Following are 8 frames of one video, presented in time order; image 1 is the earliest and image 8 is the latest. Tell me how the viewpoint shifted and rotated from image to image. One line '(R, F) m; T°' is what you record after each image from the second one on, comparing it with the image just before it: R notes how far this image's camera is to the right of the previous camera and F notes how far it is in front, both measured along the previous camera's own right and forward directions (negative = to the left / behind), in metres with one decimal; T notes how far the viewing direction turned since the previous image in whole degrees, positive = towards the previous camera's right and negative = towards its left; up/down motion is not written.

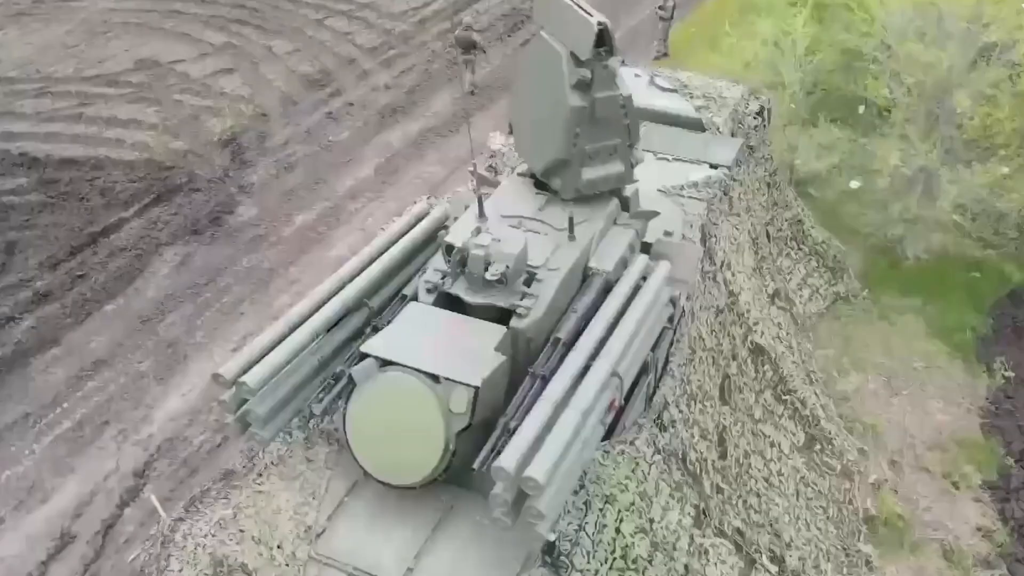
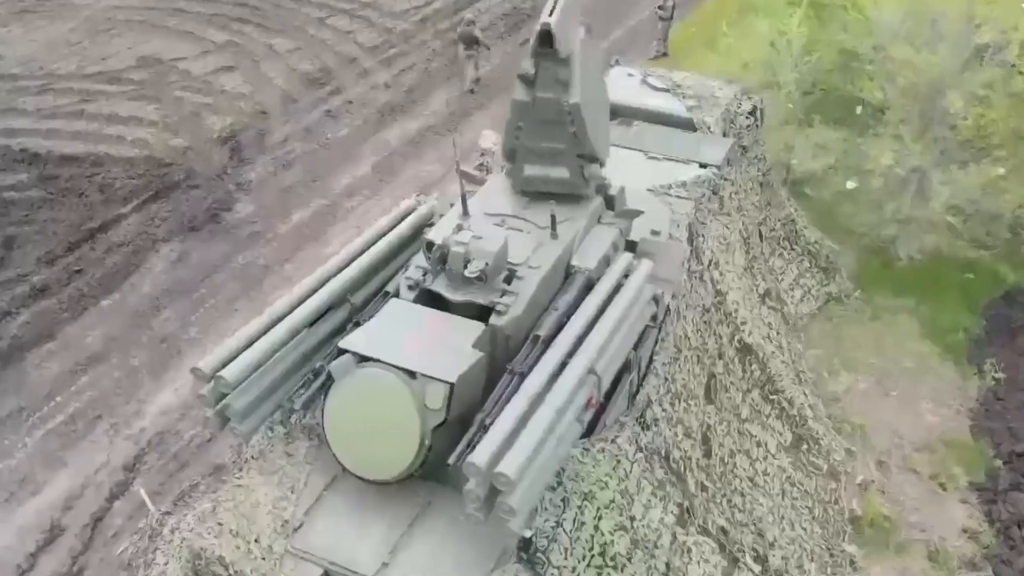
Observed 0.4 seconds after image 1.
(+0.2, 0.0) m; -1°
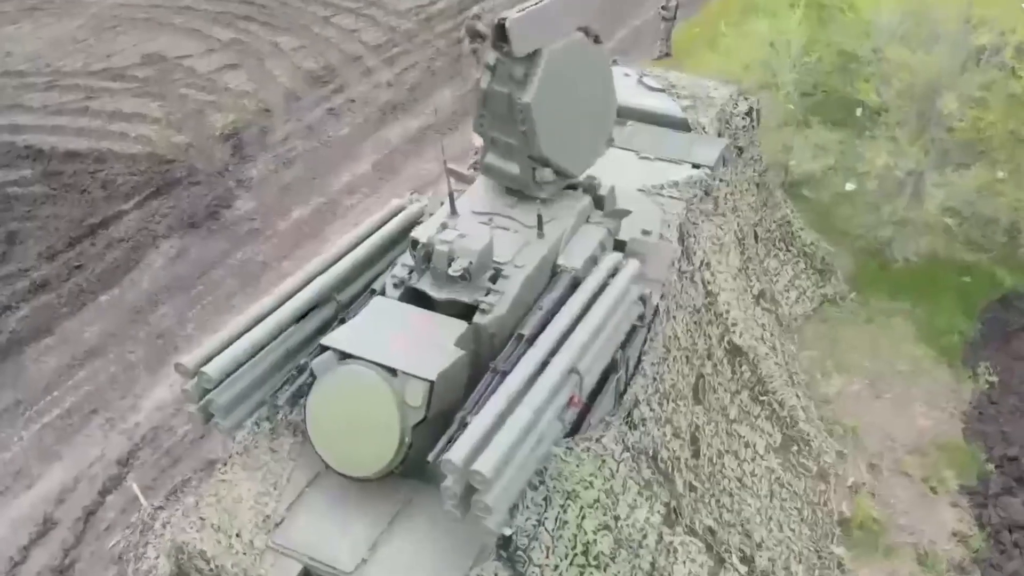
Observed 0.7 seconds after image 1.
(+0.2, 0.0) m; -1°
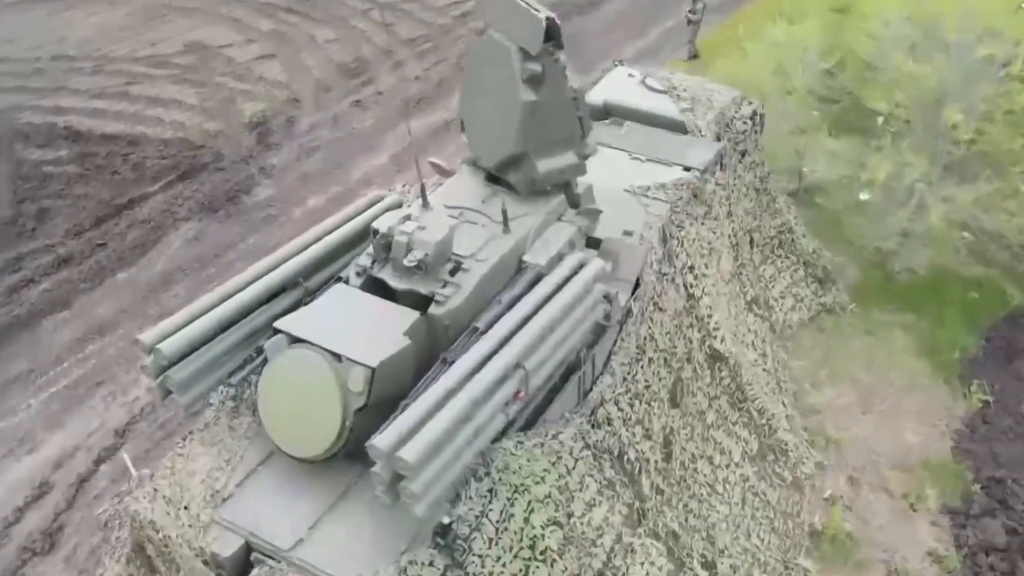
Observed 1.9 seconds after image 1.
(+0.6, 0.0) m; -4°
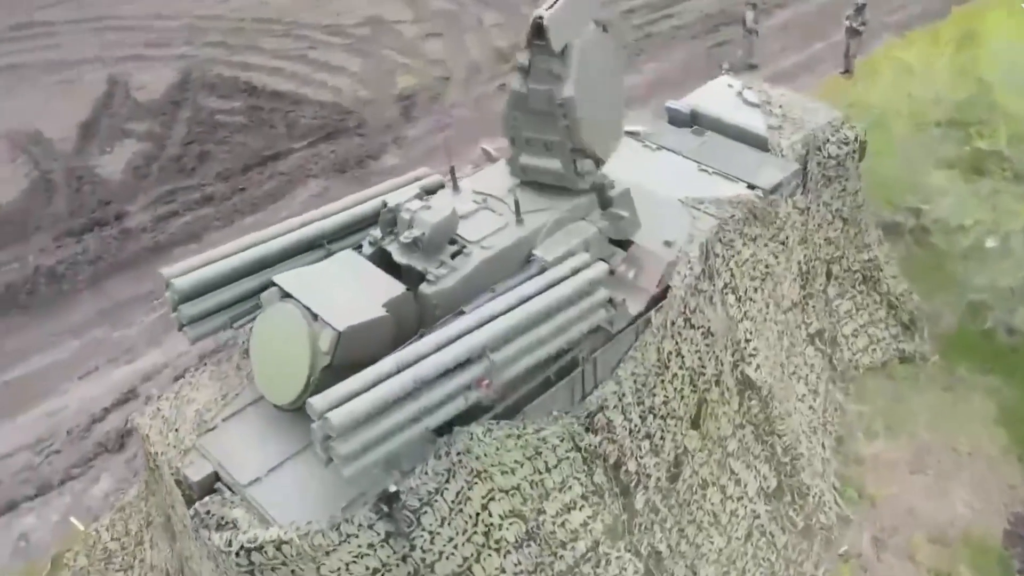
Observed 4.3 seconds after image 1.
(+1.3, +0.1) m; -13°
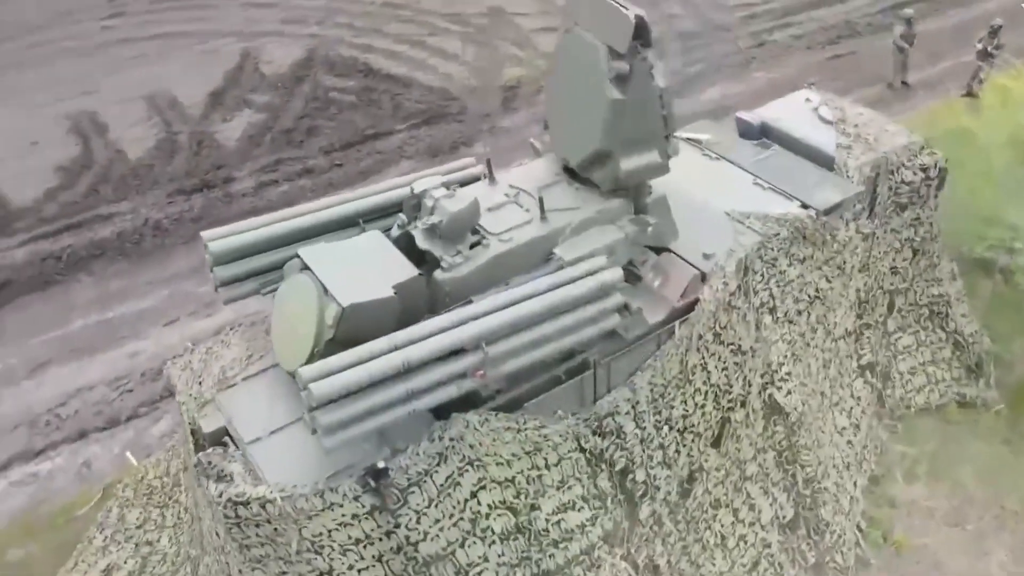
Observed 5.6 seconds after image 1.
(+0.8, 0.0) m; -9°
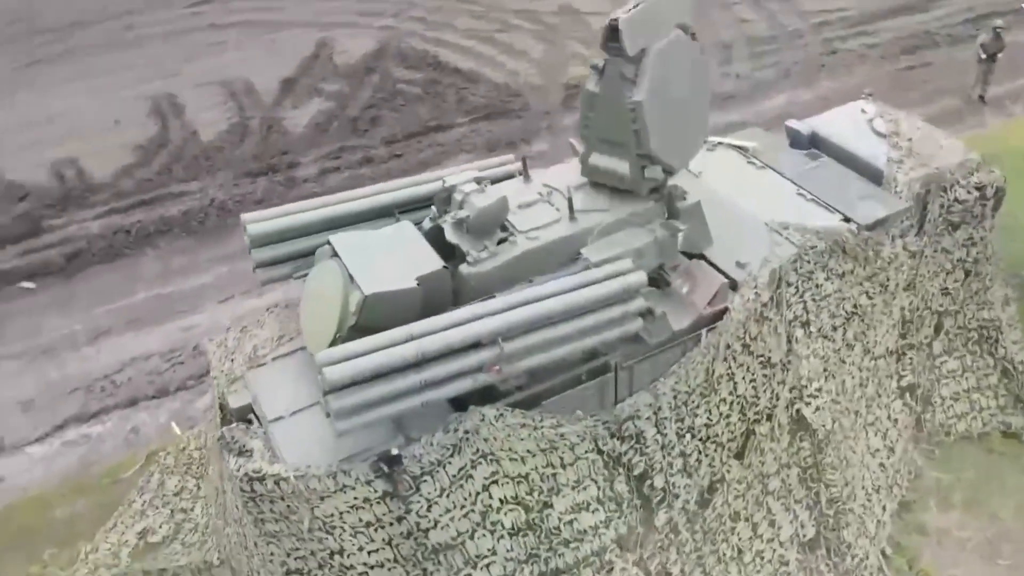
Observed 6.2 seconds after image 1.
(+0.3, 0.0) m; -5°
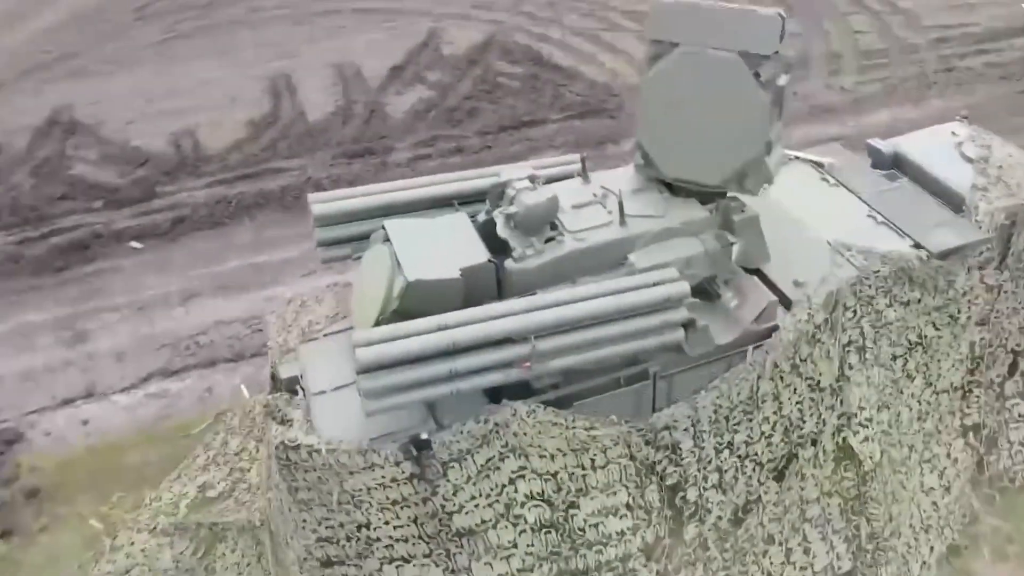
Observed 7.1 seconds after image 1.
(+0.4, 0.0) m; -7°
